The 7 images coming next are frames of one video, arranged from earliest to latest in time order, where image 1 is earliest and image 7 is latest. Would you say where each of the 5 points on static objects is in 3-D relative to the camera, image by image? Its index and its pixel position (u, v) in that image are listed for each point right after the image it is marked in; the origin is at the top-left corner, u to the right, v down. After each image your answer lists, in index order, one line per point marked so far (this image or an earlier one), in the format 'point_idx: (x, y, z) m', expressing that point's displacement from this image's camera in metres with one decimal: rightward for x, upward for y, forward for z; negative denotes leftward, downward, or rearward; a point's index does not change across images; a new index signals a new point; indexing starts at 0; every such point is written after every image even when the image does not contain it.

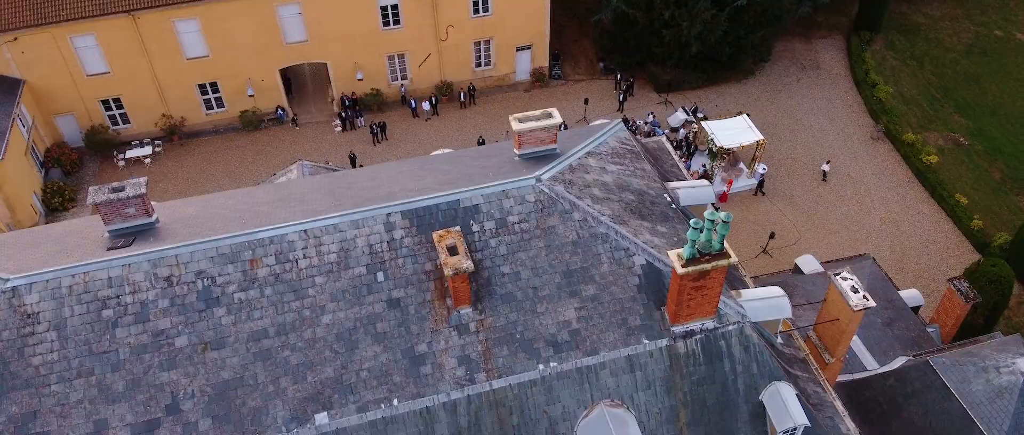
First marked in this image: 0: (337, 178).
0: (-3.7, +0.8, +14.8) m
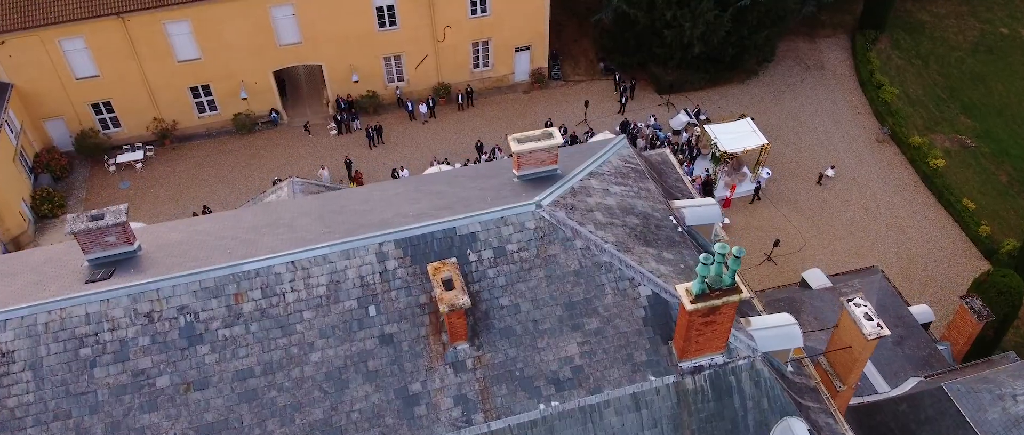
0: (-3.7, +0.3, +14.2) m
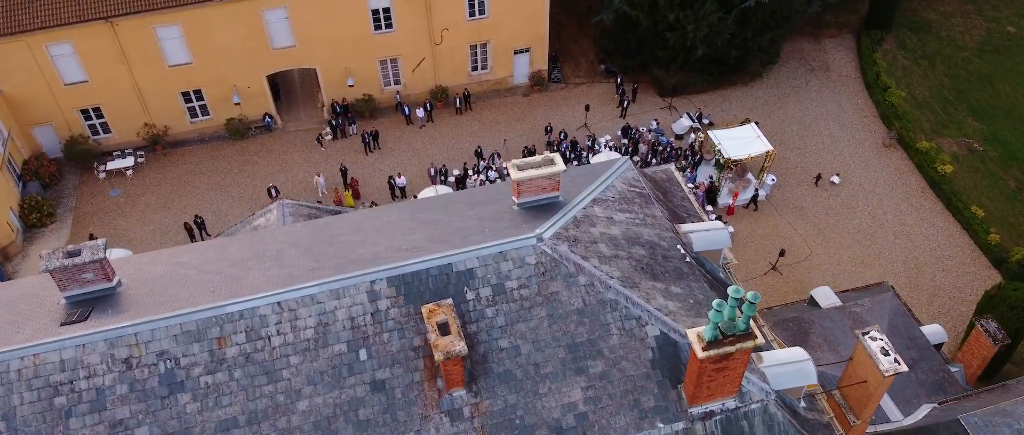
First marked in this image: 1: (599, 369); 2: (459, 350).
0: (-3.7, -0.2, +13.5) m
1: (+1.4, -2.4, +11.2) m
2: (-0.8, -1.9, +10.0) m
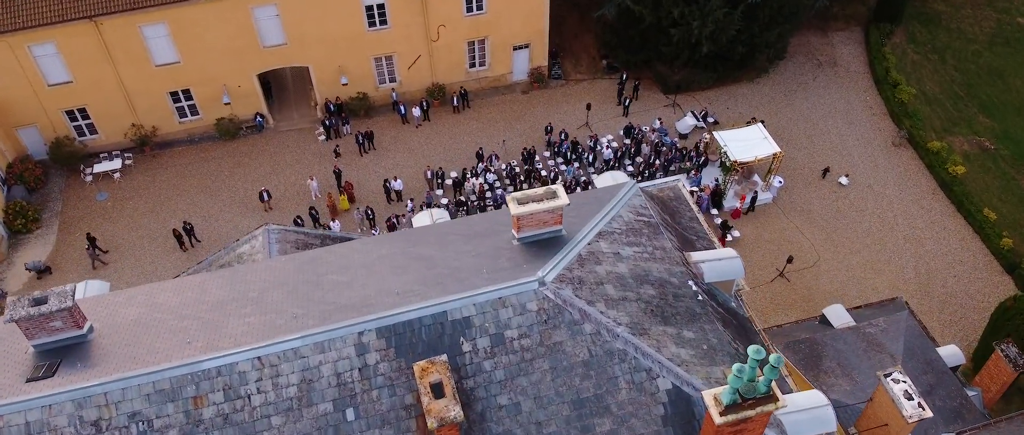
0: (-3.7, -0.8, +12.7) m
1: (+1.4, -3.1, +10.4) m
2: (-0.8, -2.6, +9.2) m
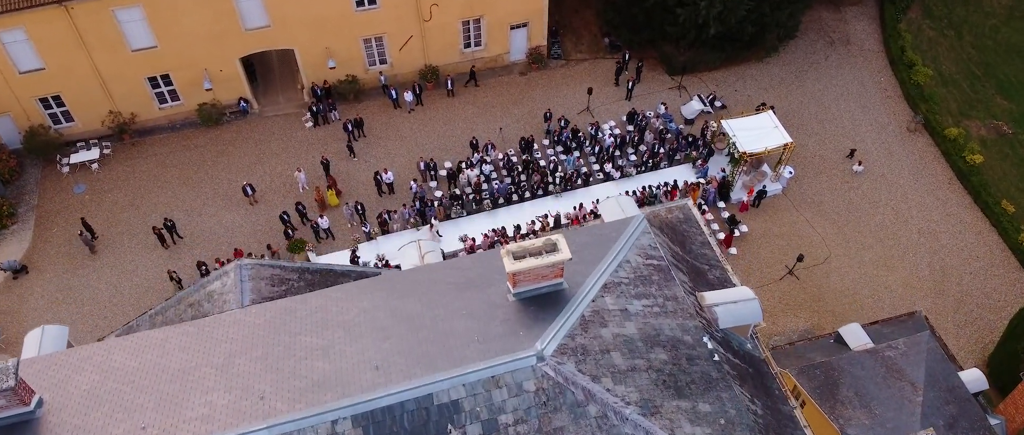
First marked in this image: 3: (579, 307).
0: (-3.8, -1.6, +11.4) m
1: (+1.3, -4.0, +9.3) m
2: (-0.8, -3.5, +8.1) m
3: (+1.1, -1.3, +10.5) m
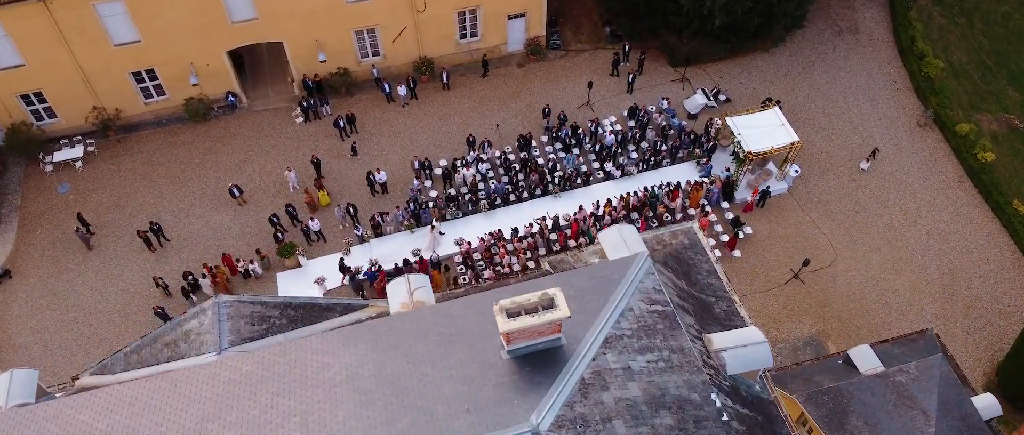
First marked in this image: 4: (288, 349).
0: (-3.9, -2.3, +10.7) m
1: (+1.3, -4.7, +8.6) m
2: (-0.9, -4.4, +7.4) m
3: (+1.0, -2.0, +9.8) m
4: (-3.7, -2.0, +11.5) m
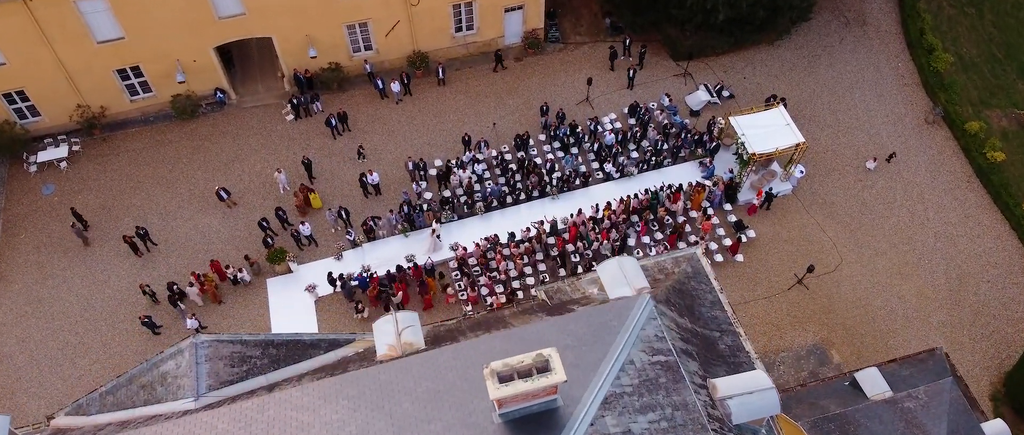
0: (-4.0, -3.0, +10.1) m
1: (+1.2, -5.5, +8.1) m
2: (-1.0, -5.2, +6.9) m
3: (+0.9, -2.7, +9.2) m
4: (-3.8, -2.6, +10.9) m
